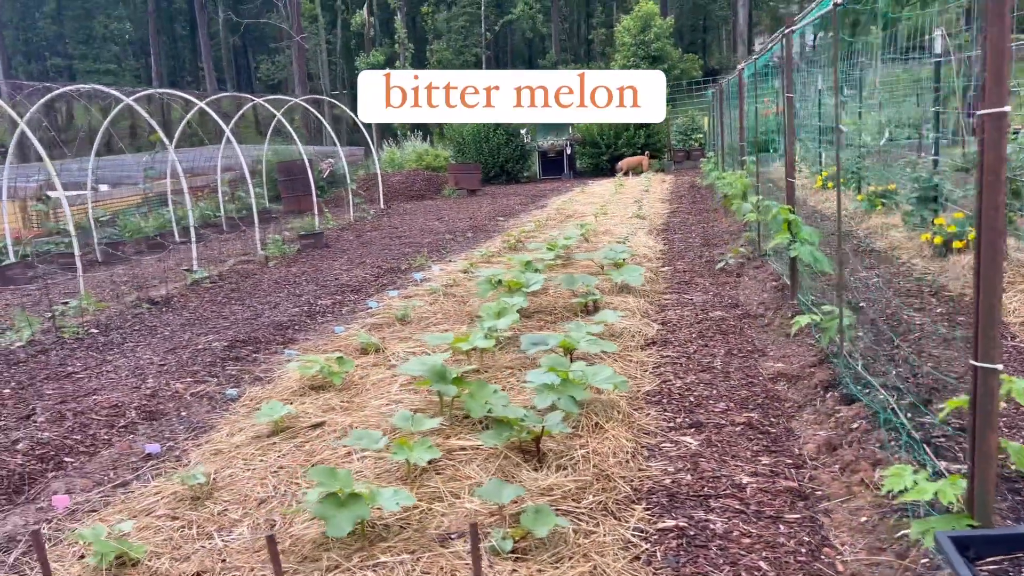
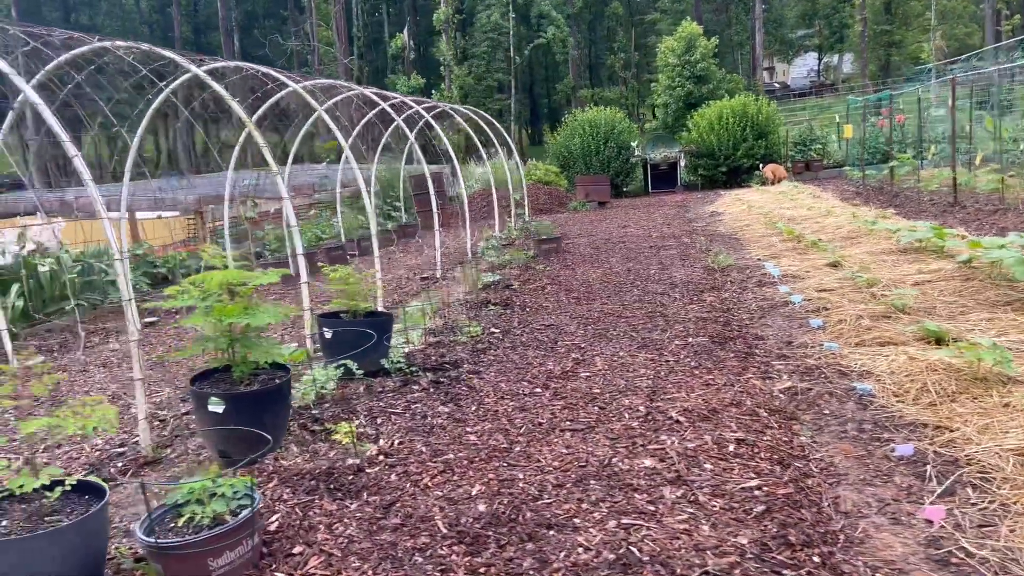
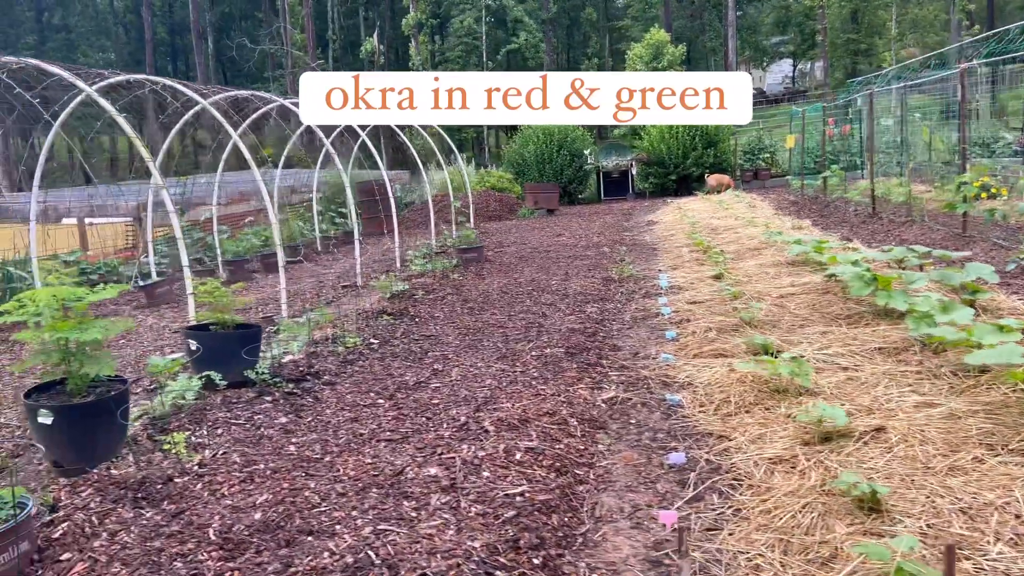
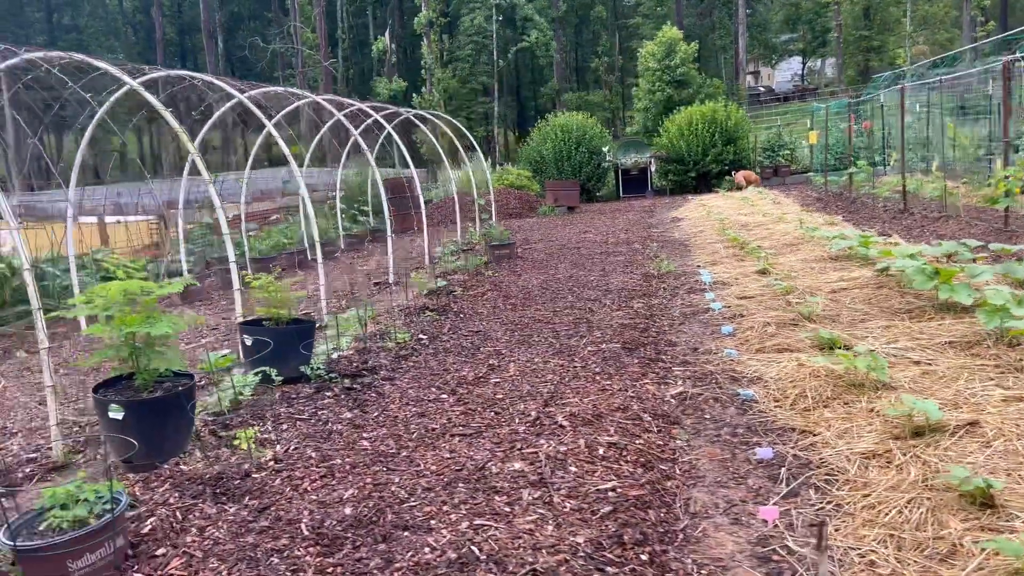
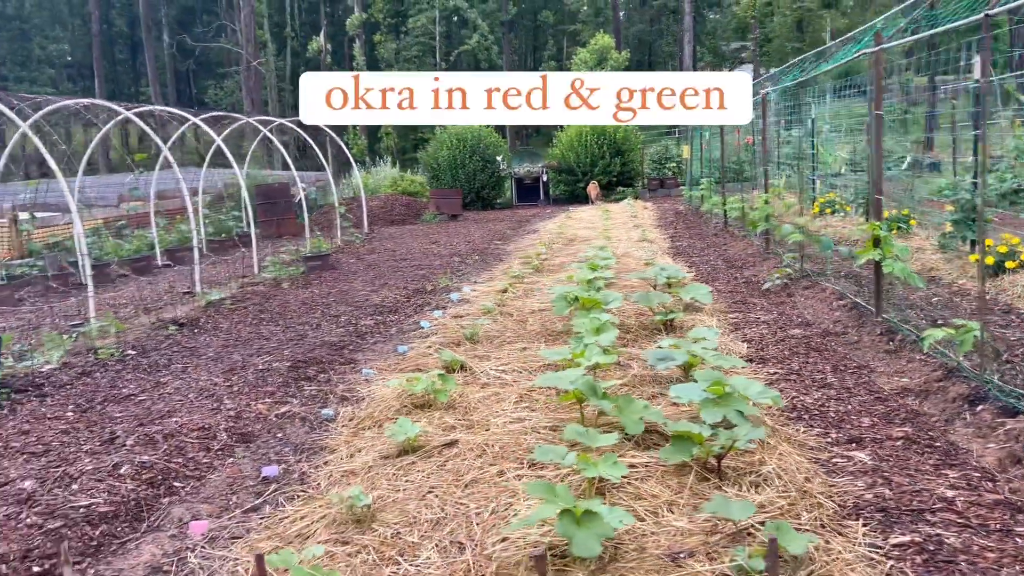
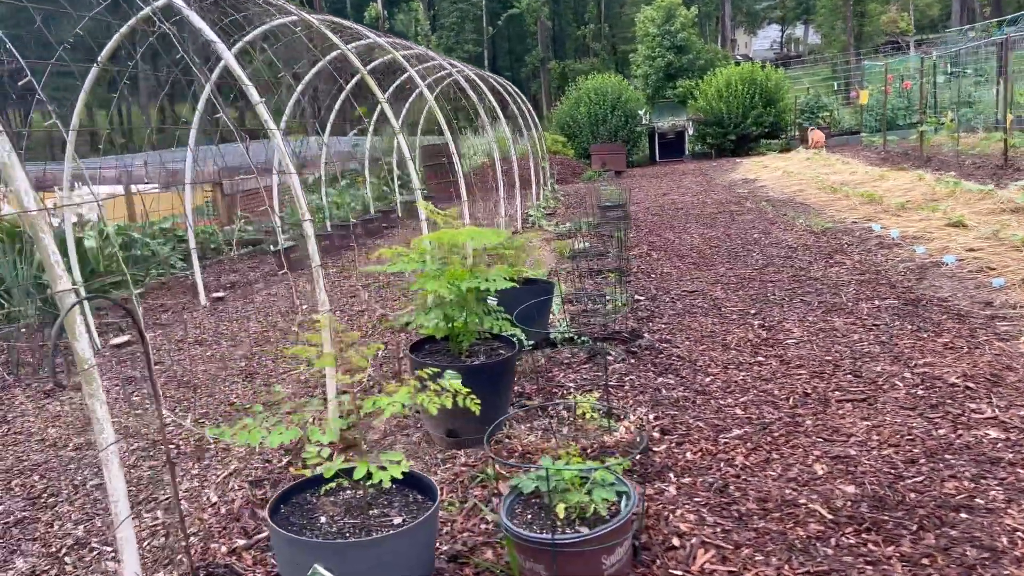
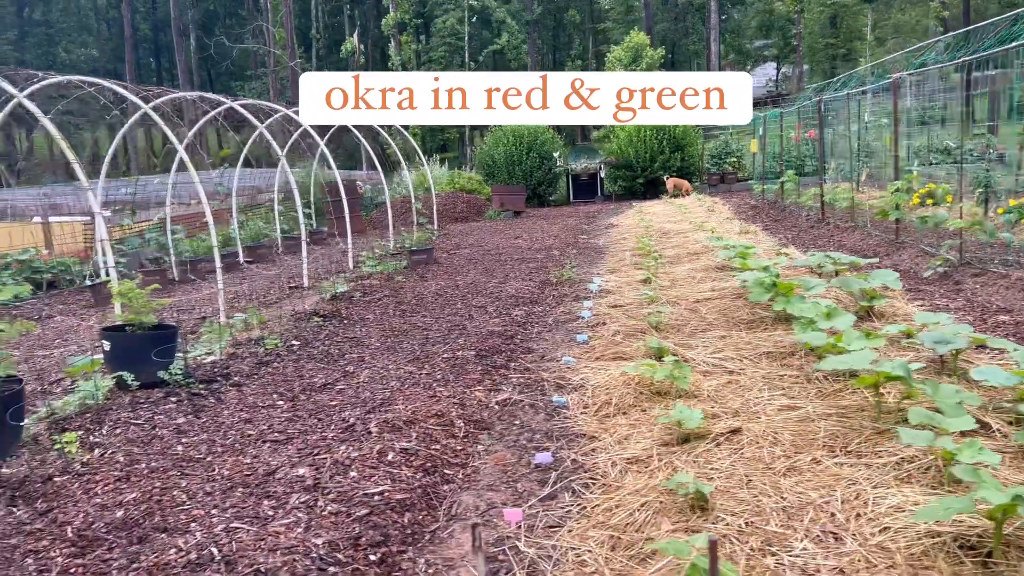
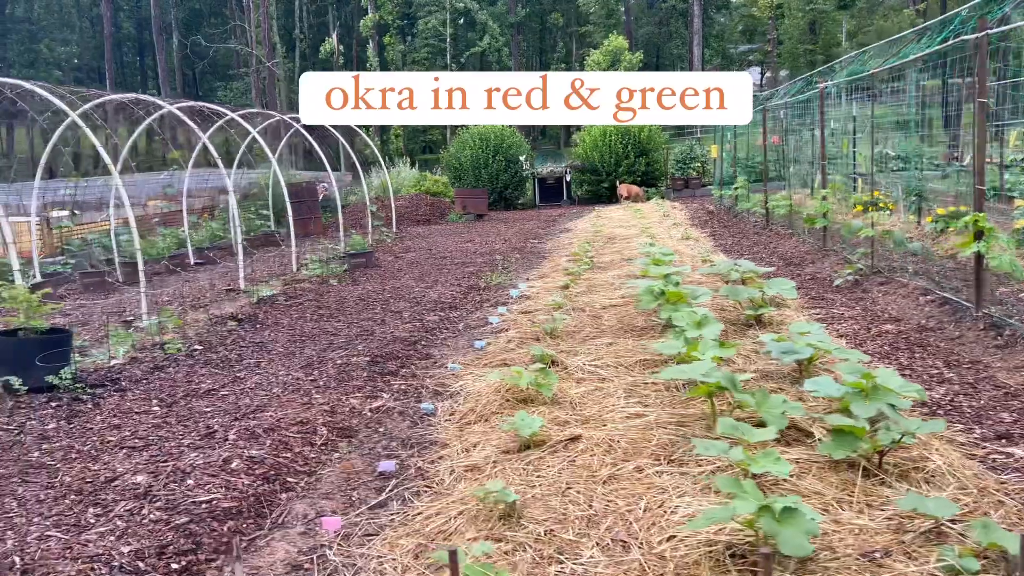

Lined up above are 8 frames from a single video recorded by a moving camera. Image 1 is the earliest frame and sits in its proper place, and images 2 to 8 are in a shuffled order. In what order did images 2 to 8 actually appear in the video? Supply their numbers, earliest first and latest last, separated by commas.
5, 8, 7, 3, 4, 2, 6
